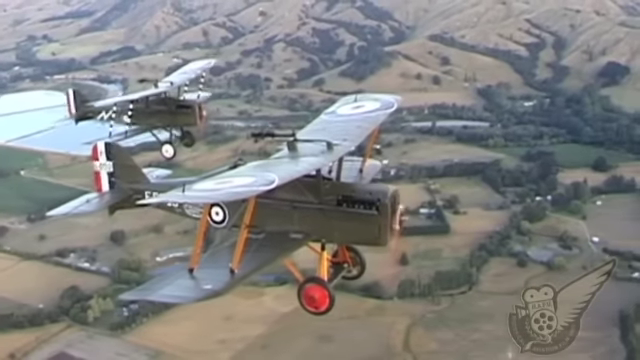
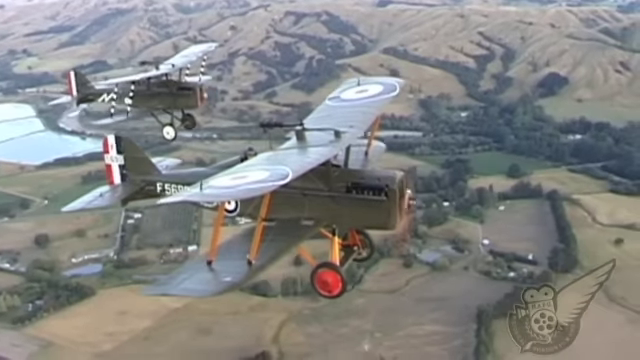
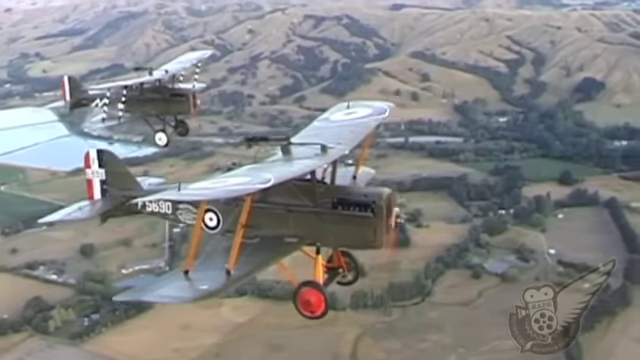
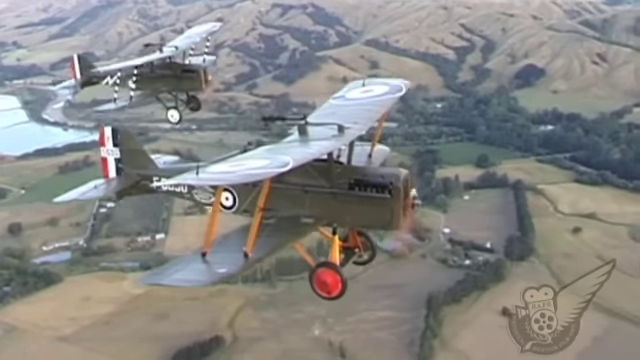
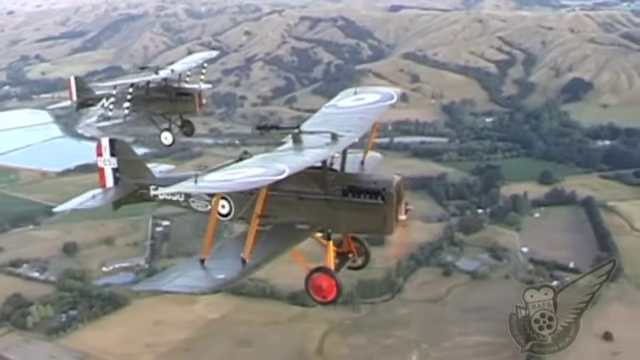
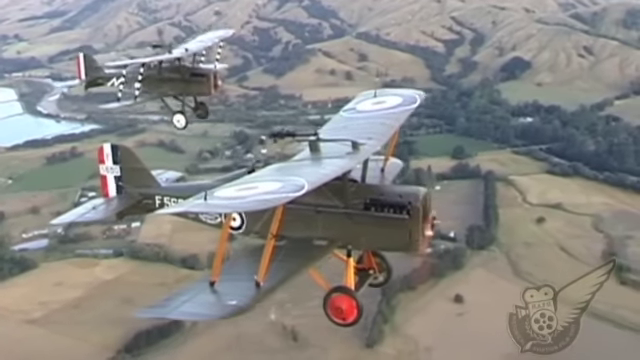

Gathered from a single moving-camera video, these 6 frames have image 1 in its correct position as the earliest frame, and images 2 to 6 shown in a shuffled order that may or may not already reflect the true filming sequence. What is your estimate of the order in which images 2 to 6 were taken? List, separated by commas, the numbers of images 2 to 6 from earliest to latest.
3, 5, 2, 4, 6
